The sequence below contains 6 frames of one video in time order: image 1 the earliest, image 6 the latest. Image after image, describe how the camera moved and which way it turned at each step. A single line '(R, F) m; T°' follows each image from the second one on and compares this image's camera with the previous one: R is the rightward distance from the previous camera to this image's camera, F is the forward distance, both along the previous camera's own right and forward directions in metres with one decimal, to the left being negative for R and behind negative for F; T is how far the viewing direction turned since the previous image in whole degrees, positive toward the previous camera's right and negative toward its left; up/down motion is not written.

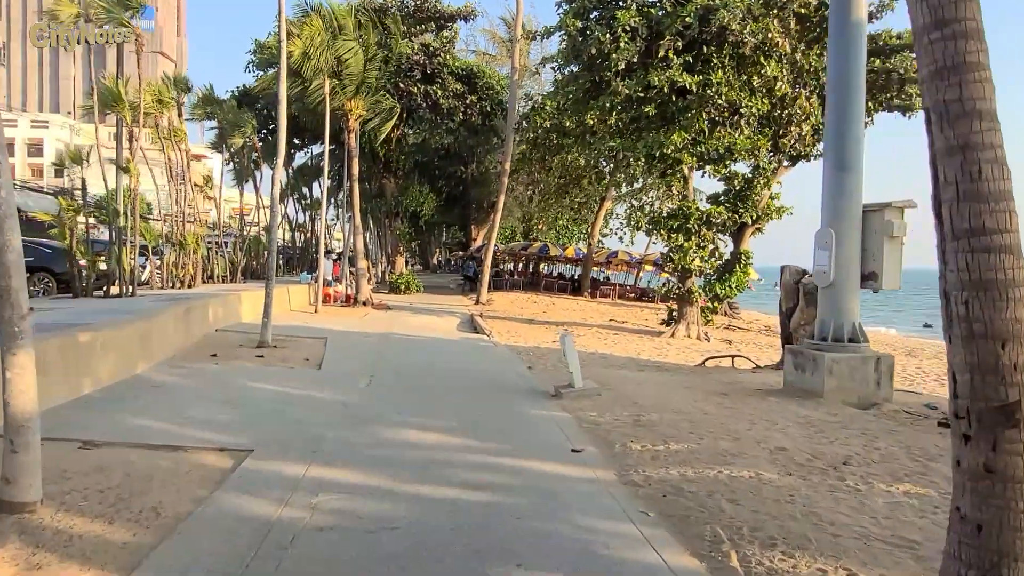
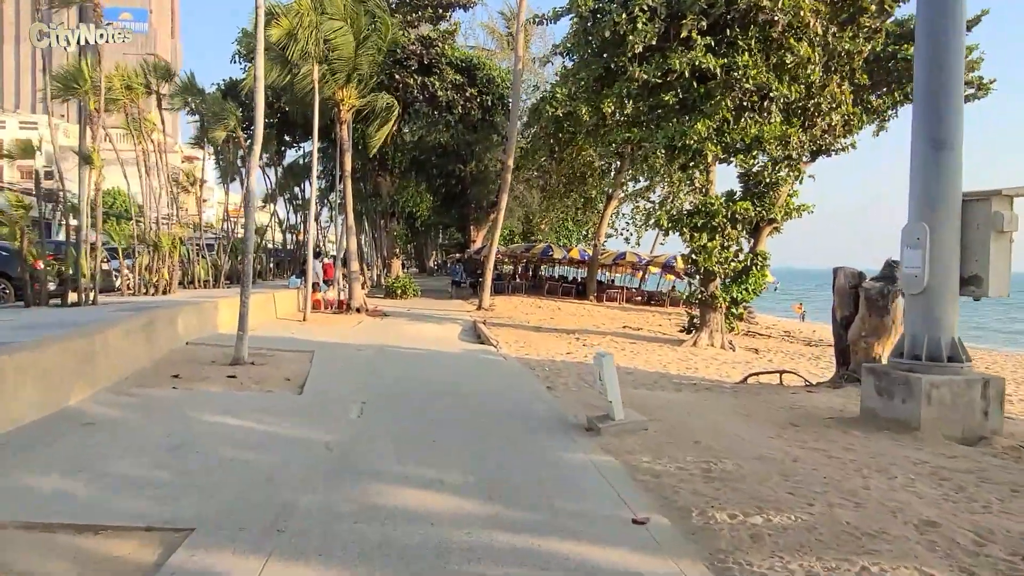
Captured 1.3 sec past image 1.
(-0.2, +1.6) m; 0°
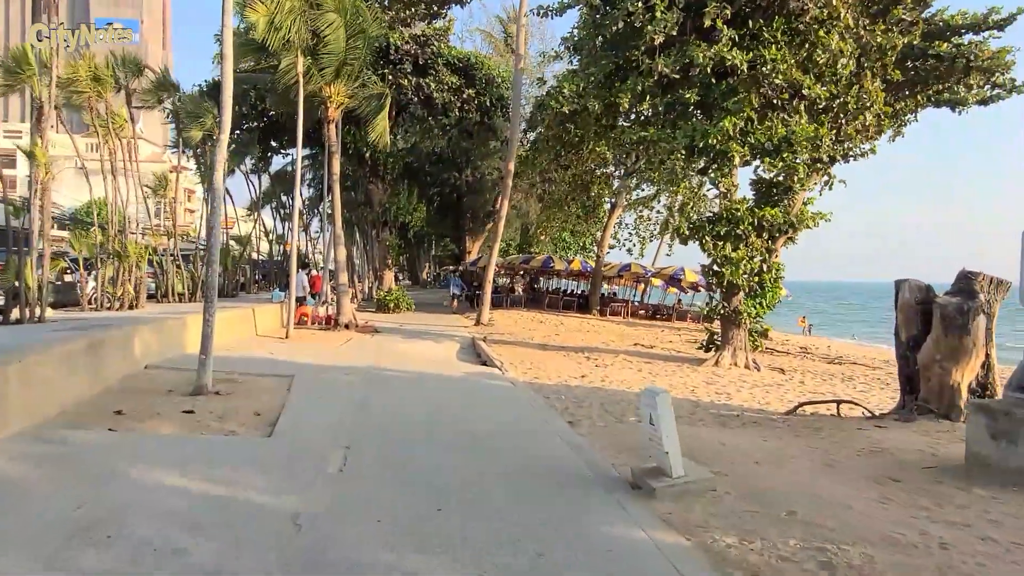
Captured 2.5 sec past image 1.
(-0.2, +1.5) m; +1°
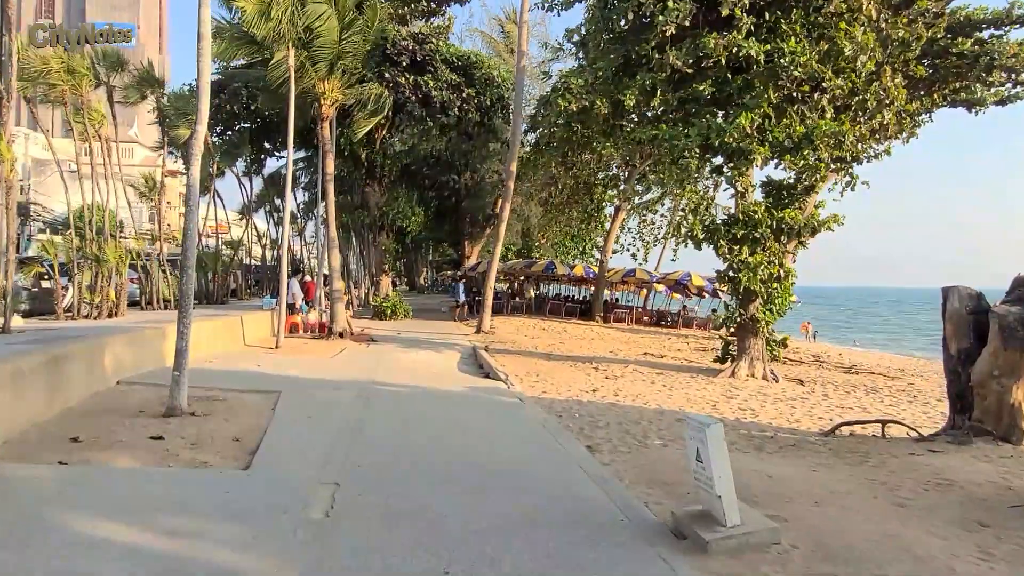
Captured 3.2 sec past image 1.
(-0.1, +0.9) m; 0°
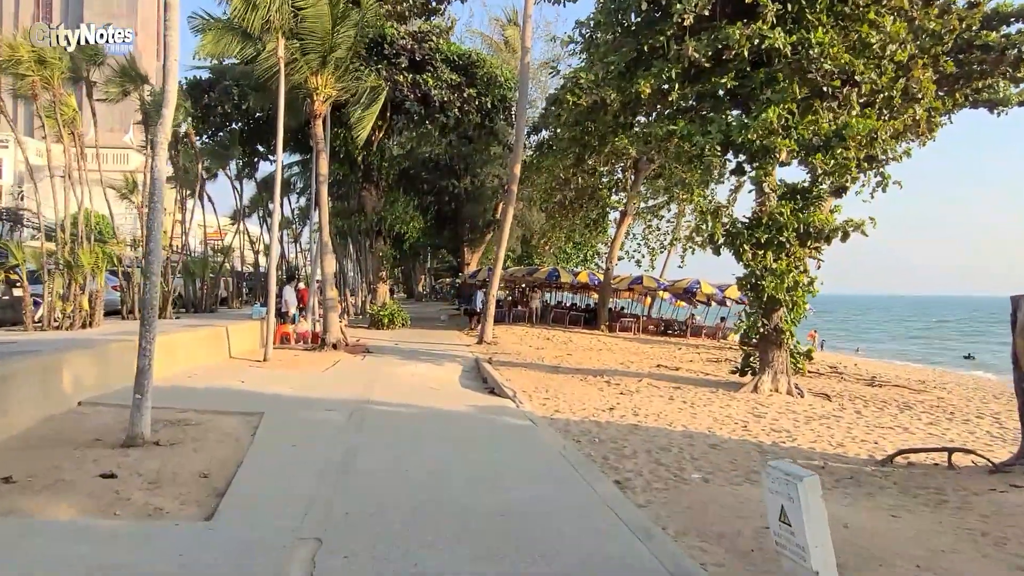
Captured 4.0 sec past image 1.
(-0.1, +1.0) m; 0°
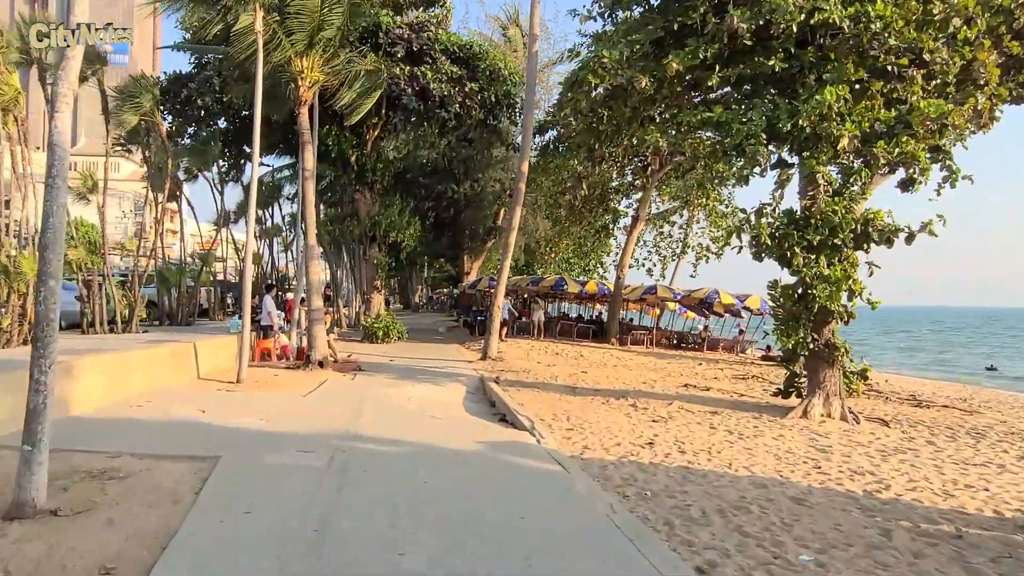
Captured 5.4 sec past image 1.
(-0.2, +1.8) m; 0°
